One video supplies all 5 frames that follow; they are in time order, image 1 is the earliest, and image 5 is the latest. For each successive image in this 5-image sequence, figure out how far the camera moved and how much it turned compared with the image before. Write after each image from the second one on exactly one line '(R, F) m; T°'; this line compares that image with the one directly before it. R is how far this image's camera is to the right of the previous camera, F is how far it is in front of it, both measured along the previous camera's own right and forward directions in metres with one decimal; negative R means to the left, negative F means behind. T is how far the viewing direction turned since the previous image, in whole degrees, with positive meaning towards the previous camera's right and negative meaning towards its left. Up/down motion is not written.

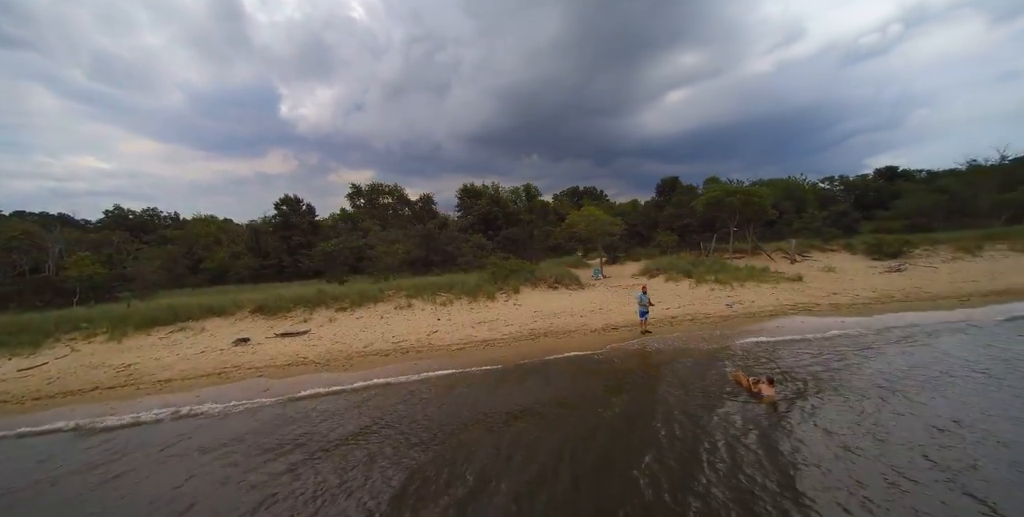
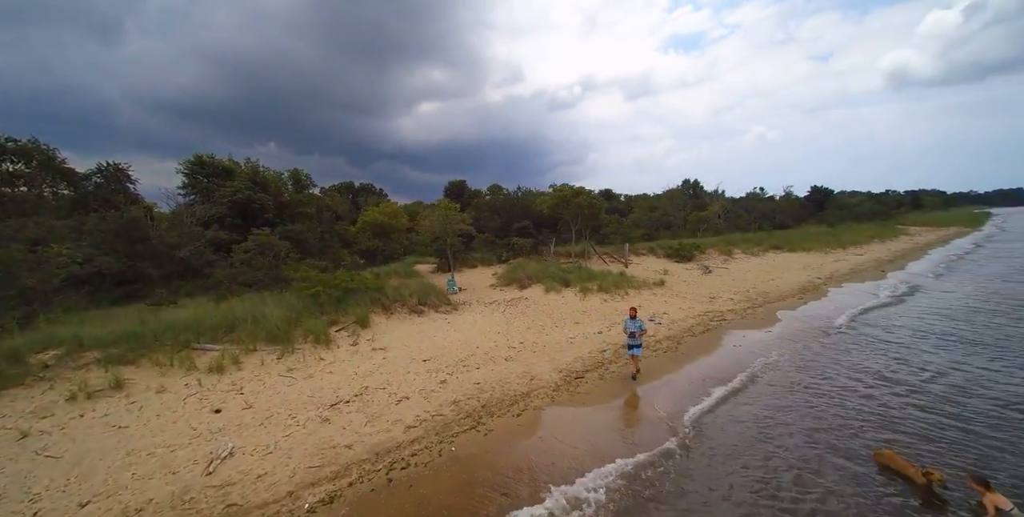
(-2.6, +6.9) m; +35°
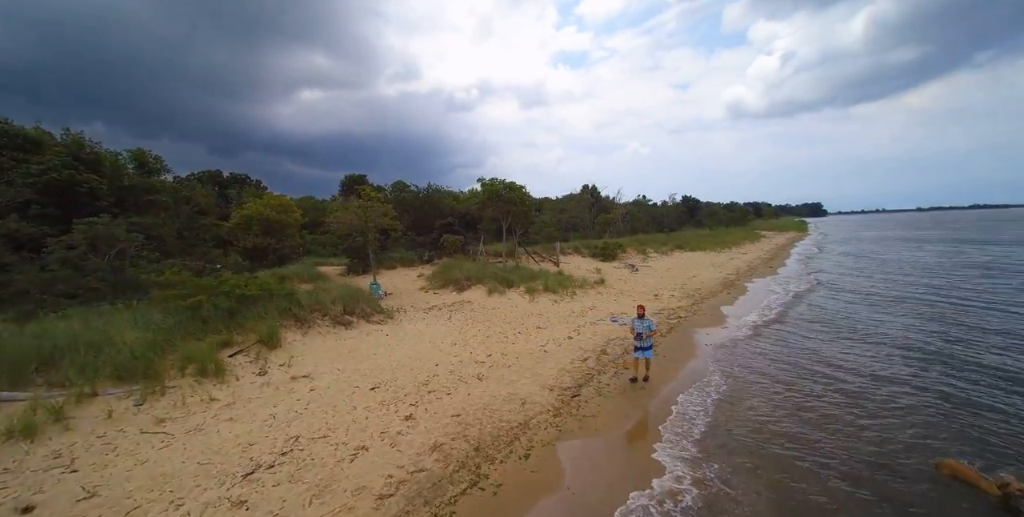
(-1.4, +1.8) m; +15°
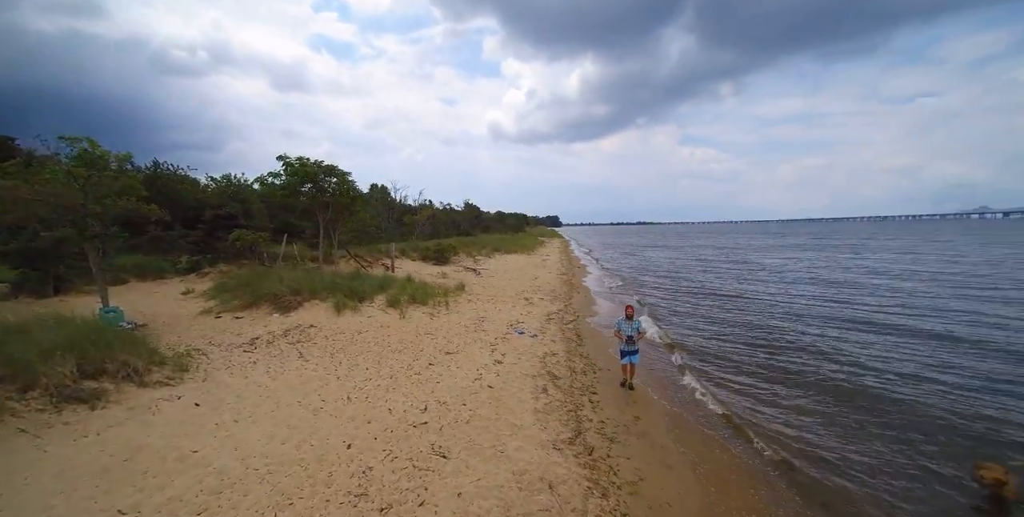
(-2.5, +3.1) m; +32°
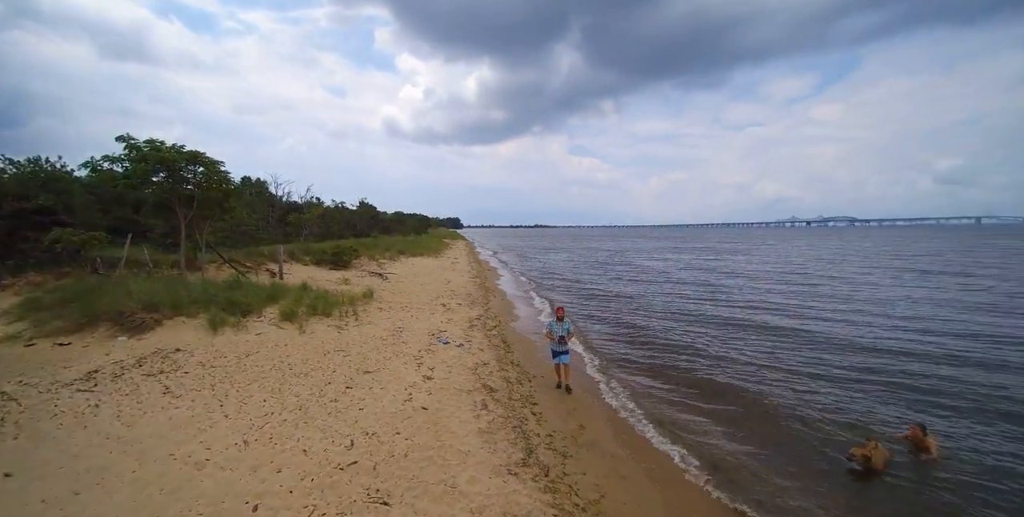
(-0.6, +0.6) m; +15°
